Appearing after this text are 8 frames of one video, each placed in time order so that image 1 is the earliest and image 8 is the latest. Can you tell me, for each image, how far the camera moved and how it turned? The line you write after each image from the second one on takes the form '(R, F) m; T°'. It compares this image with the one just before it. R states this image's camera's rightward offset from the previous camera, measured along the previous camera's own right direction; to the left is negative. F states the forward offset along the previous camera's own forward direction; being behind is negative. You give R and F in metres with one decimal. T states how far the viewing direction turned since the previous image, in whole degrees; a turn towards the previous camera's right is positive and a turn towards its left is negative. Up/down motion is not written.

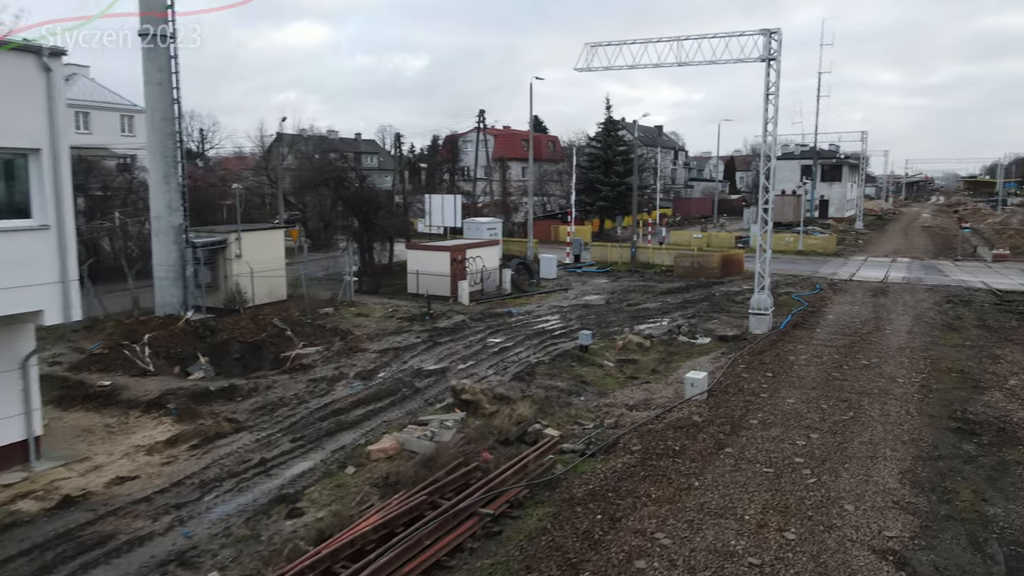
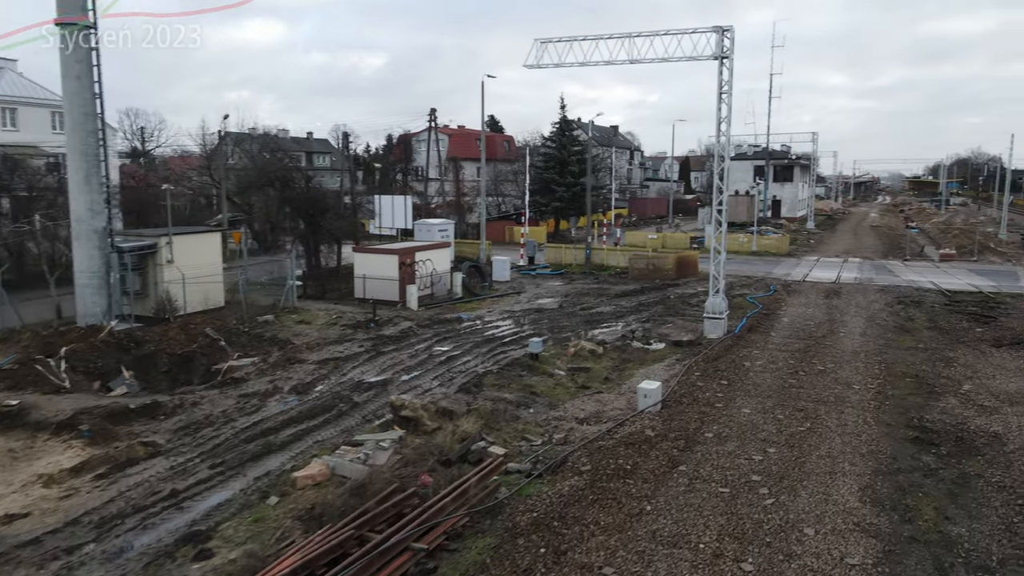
(+0.3, +0.7) m; +3°
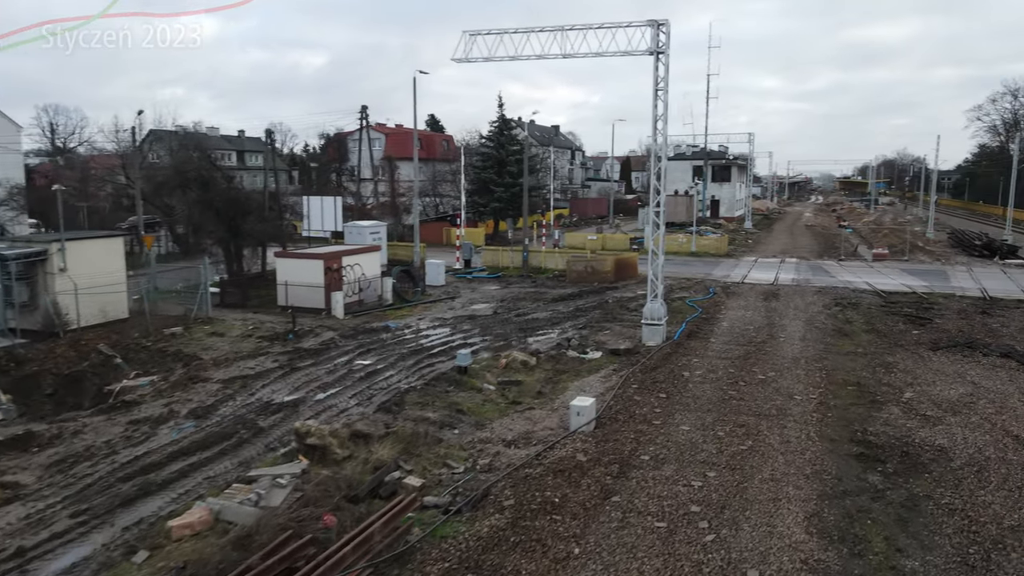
(+0.4, +1.0) m; +4°
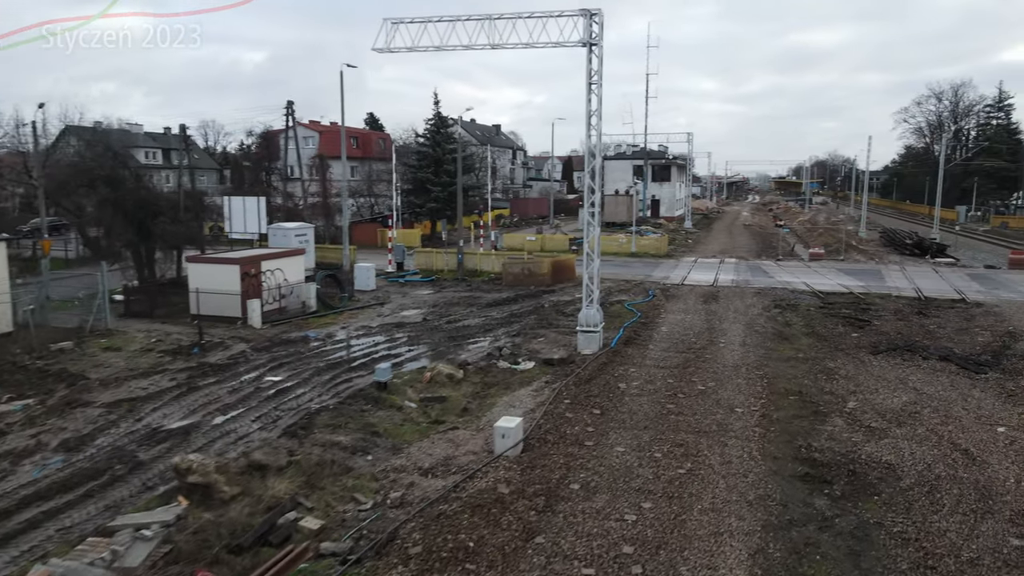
(+0.4, +1.1) m; +4°
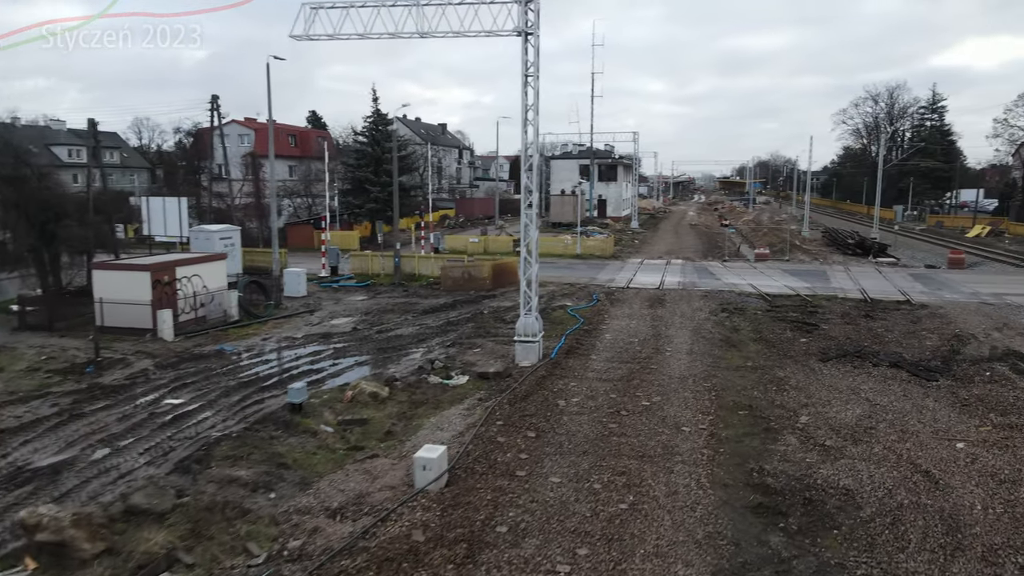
(+0.4, +1.1) m; +4°
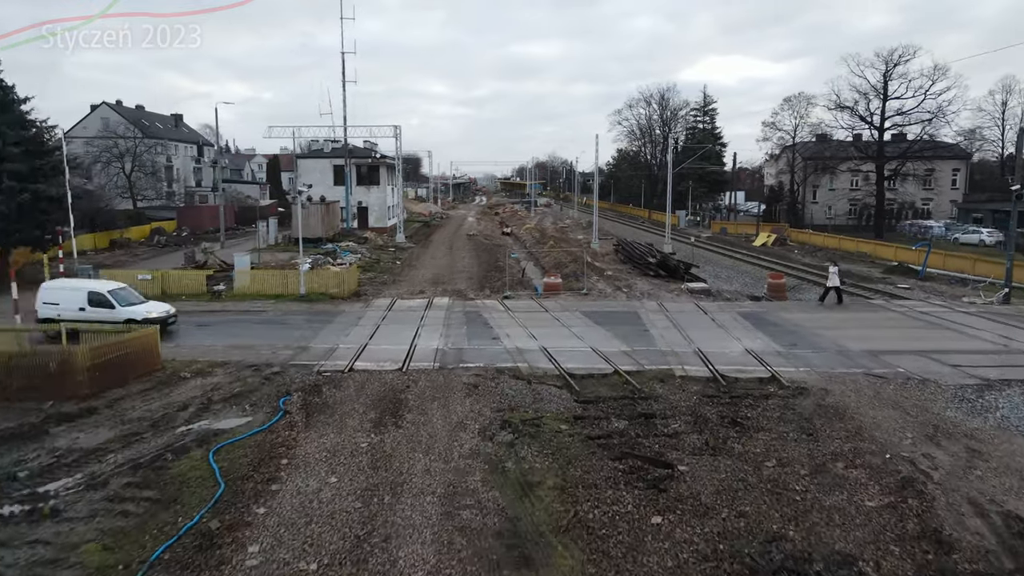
(+2.8, +9.1) m; +16°
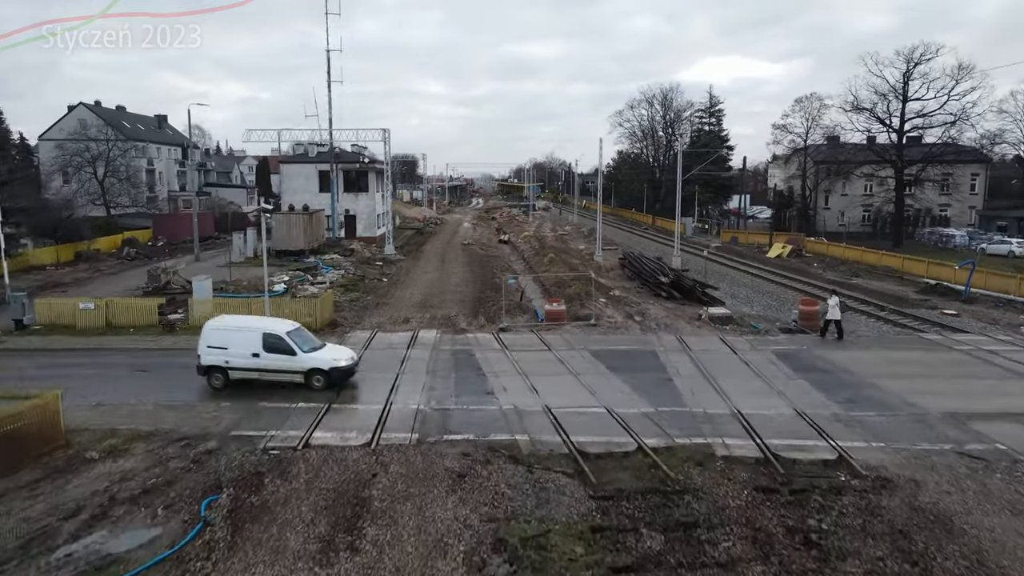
(0.0, +3.0) m; 0°
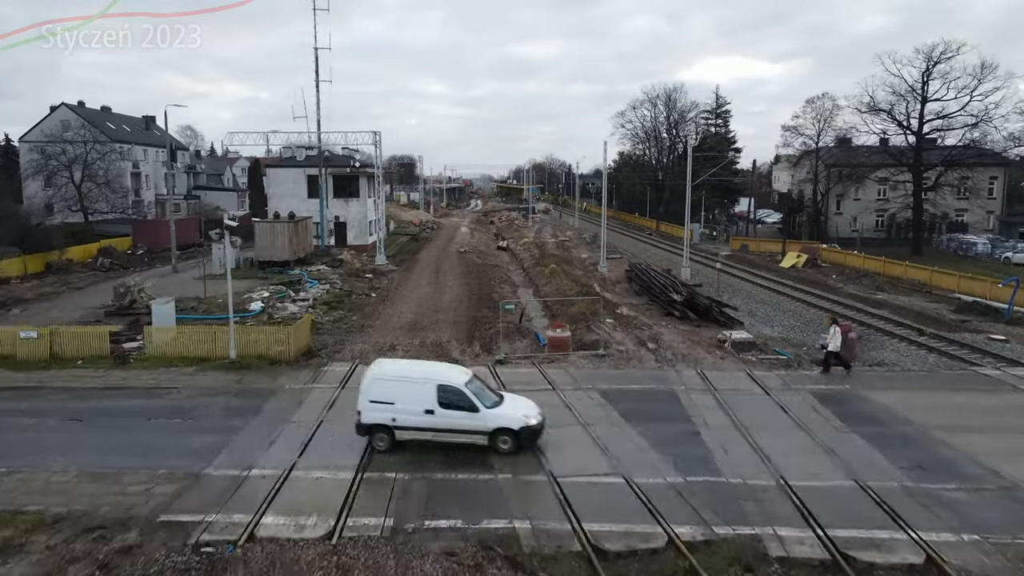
(0.0, +2.4) m; 0°
